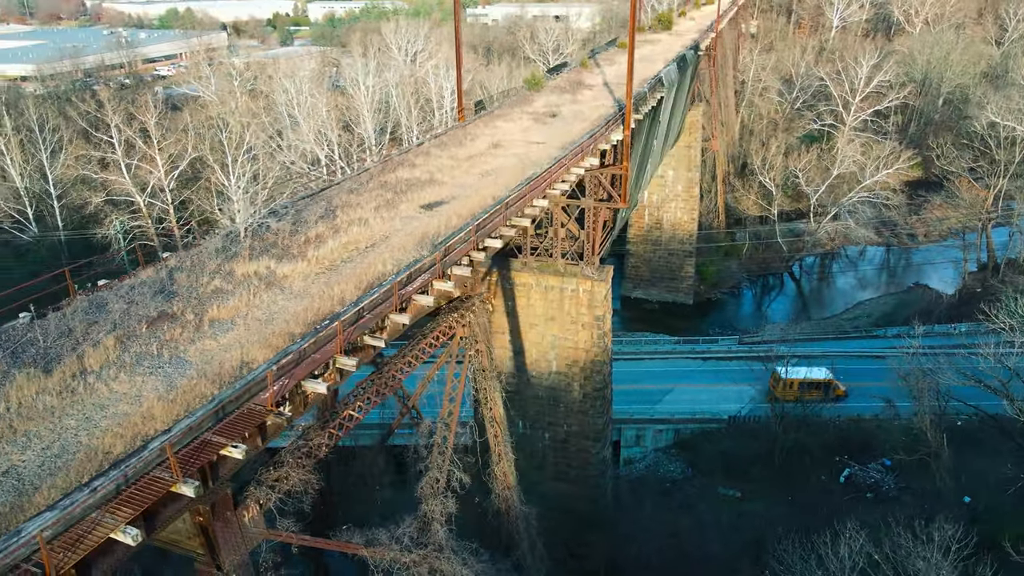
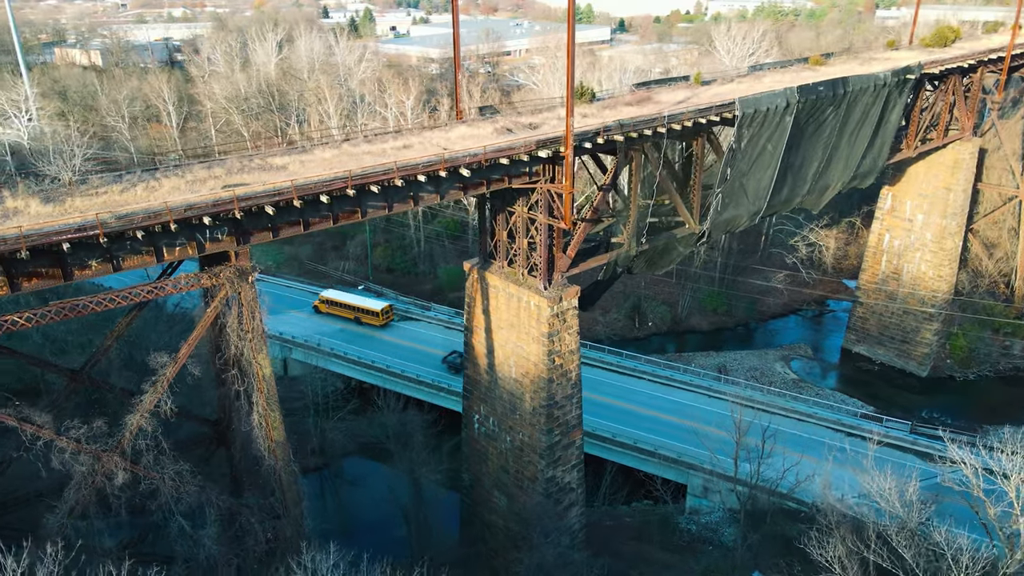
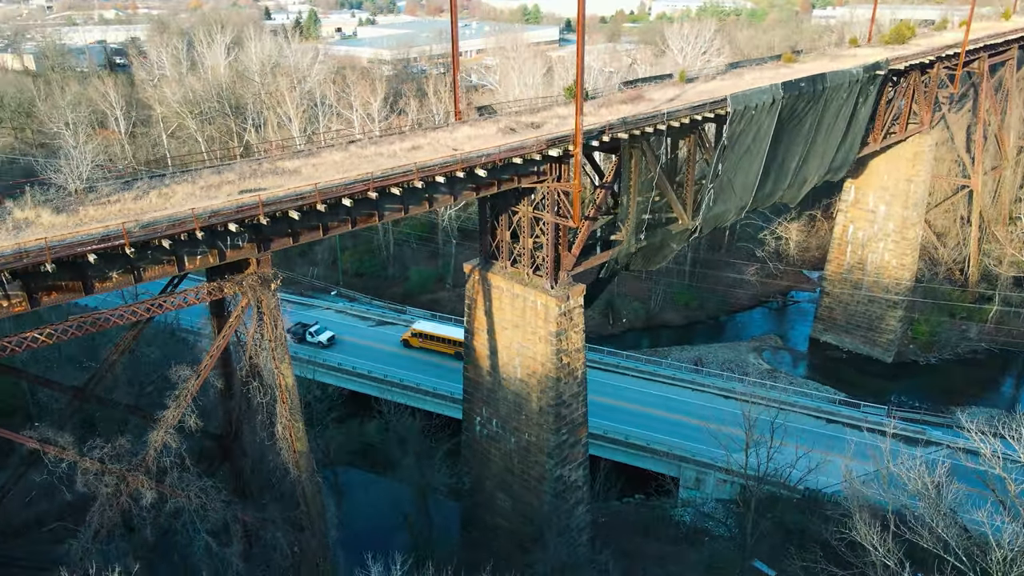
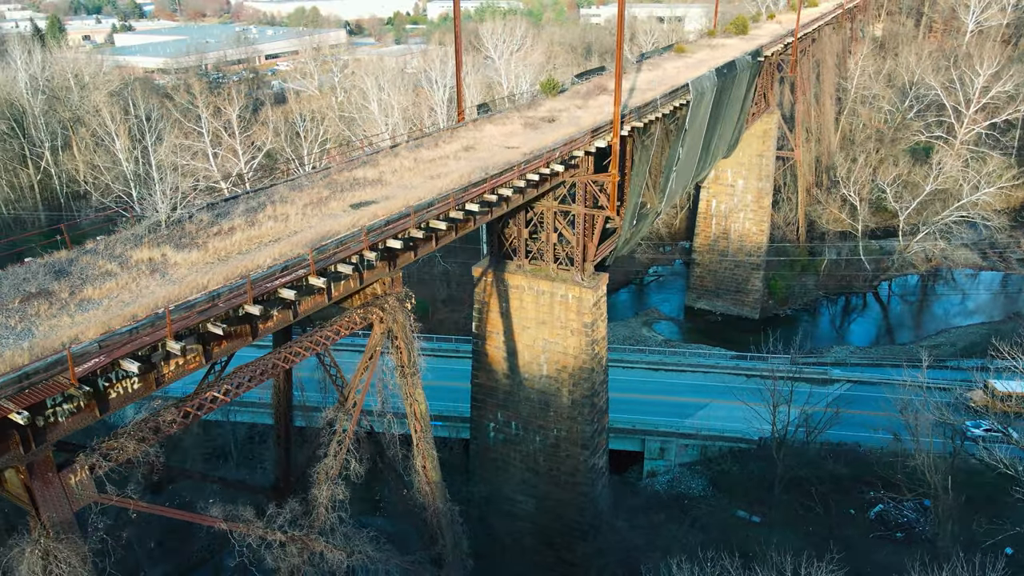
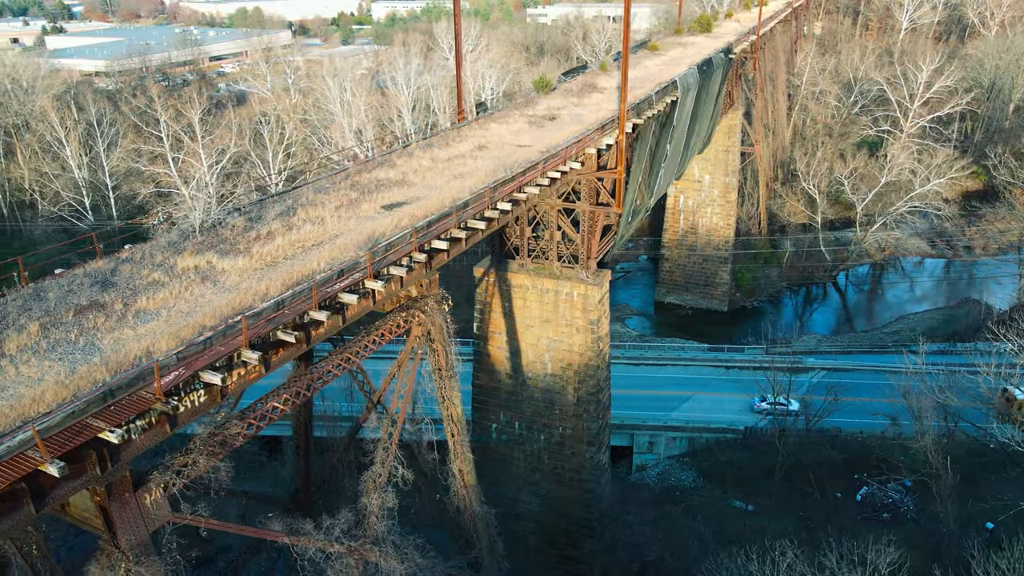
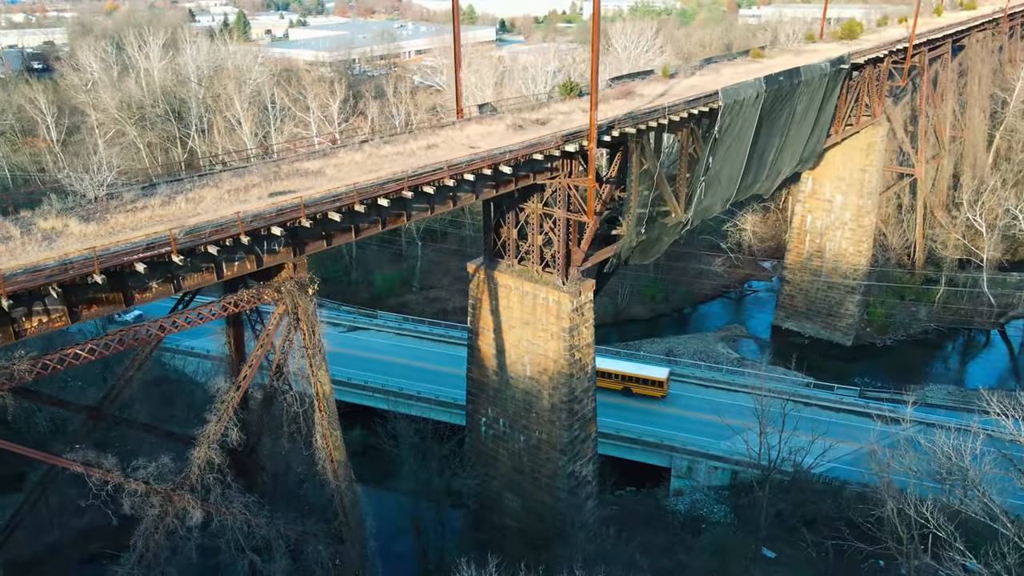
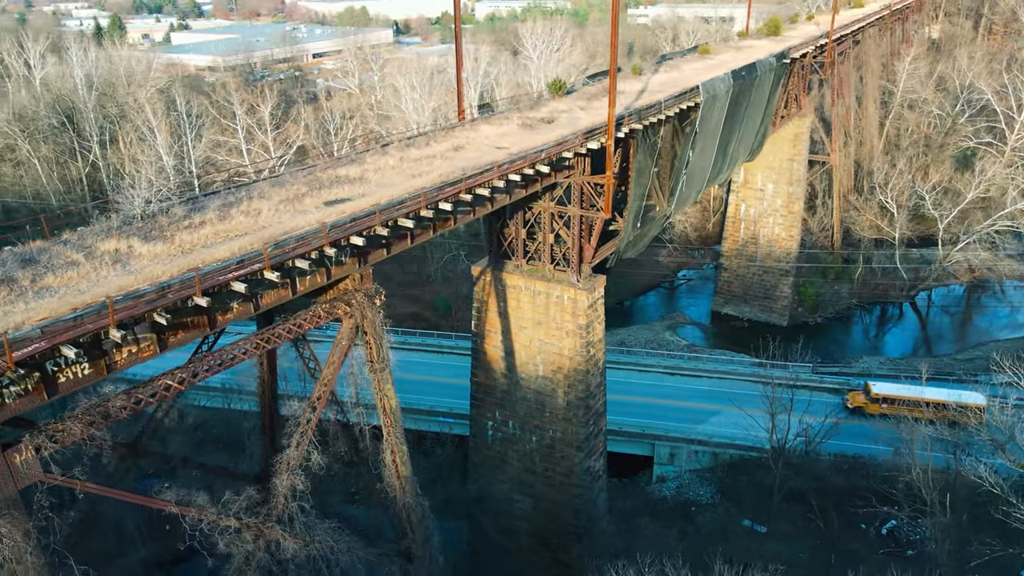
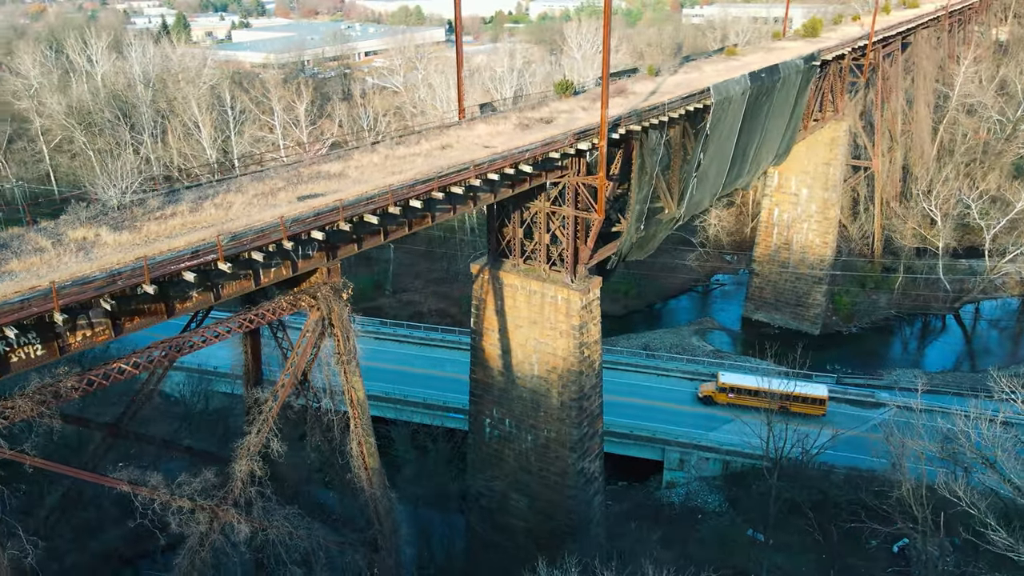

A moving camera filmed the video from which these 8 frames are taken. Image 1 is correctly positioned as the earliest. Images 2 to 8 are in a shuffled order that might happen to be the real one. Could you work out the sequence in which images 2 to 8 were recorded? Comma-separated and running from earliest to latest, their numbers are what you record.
5, 4, 7, 8, 6, 3, 2
